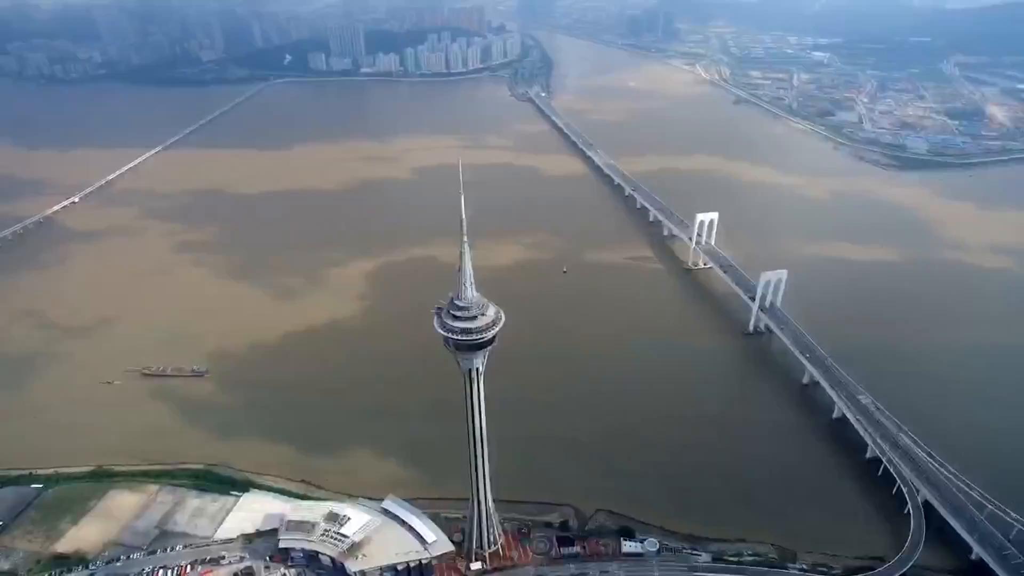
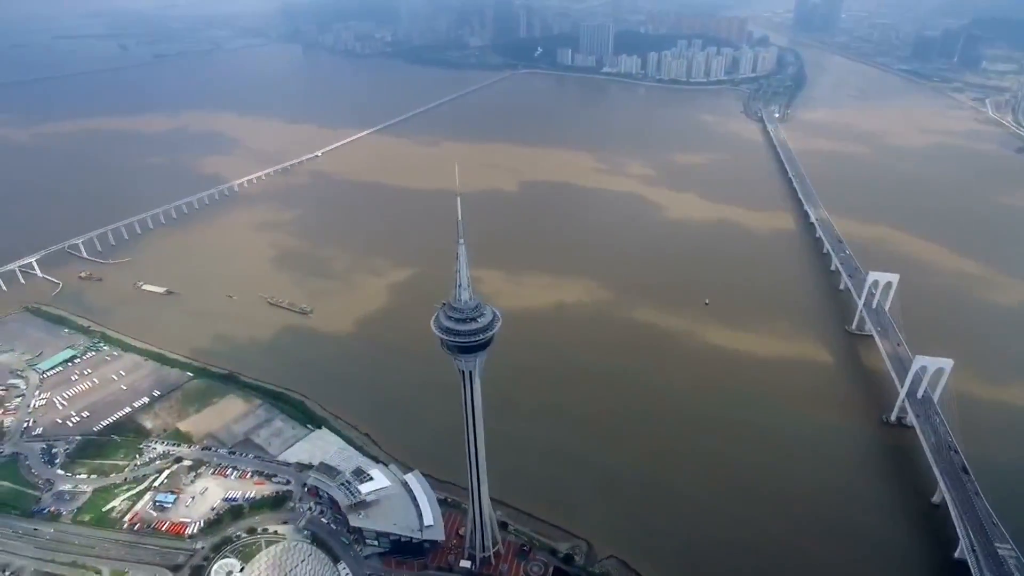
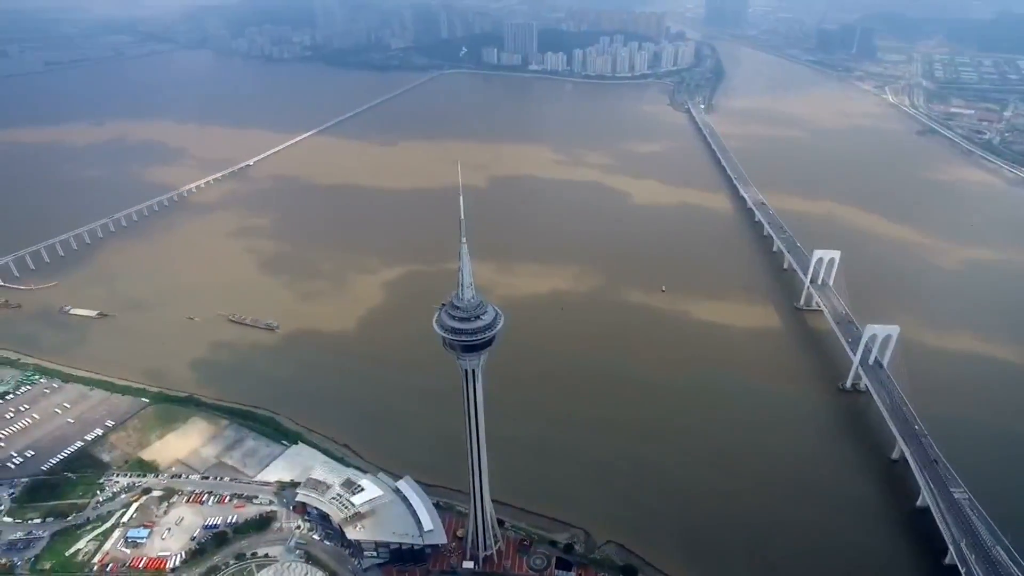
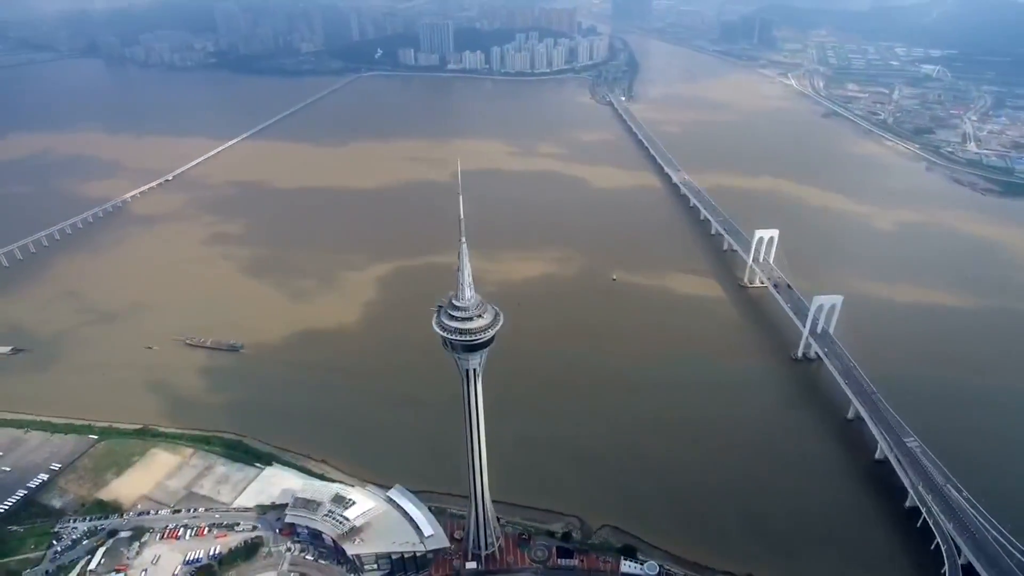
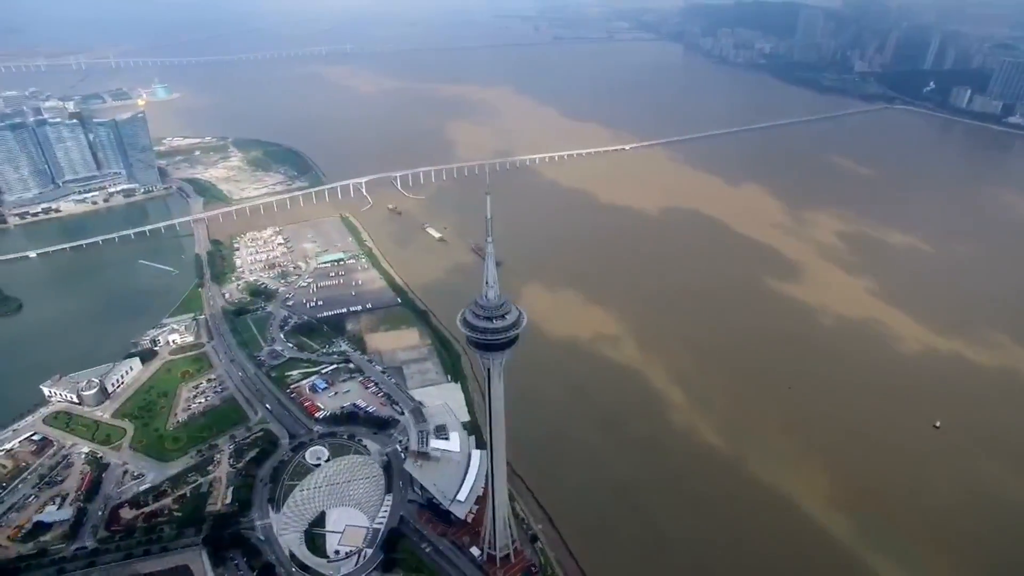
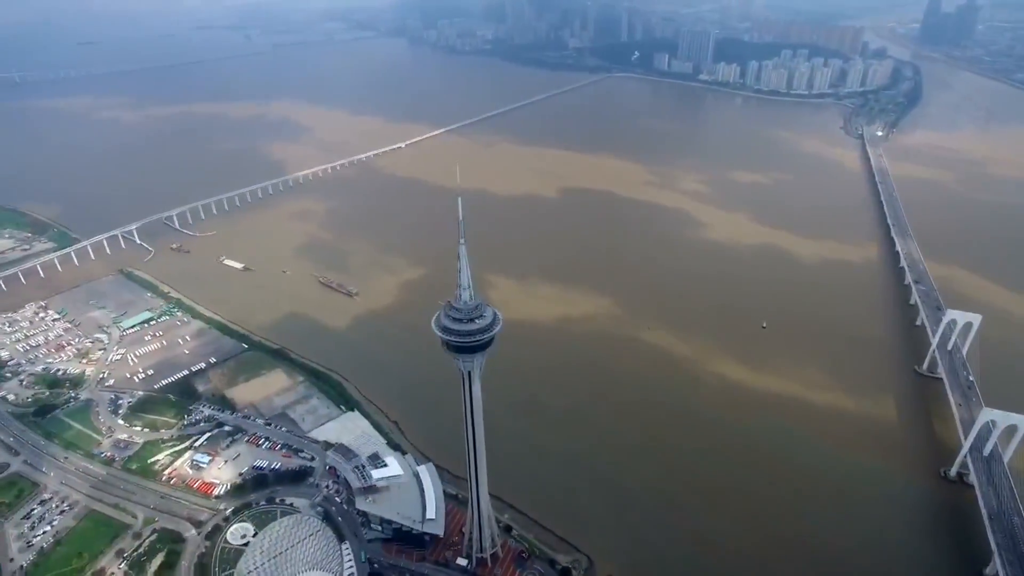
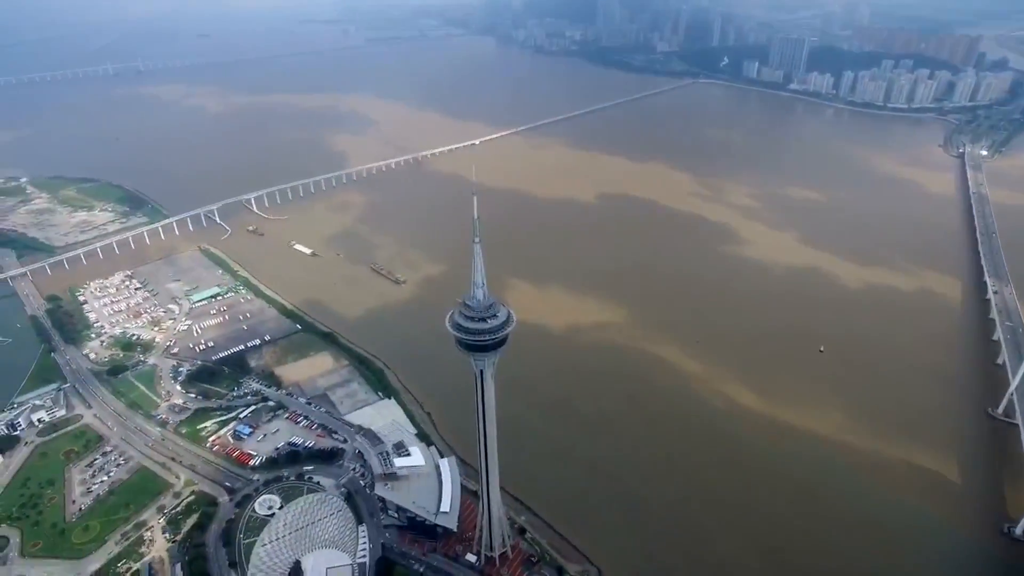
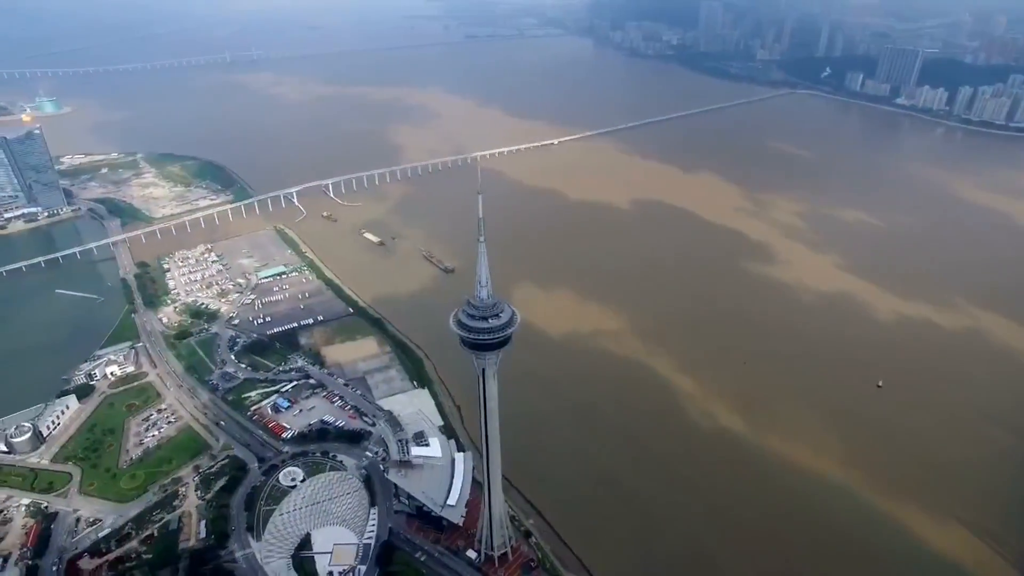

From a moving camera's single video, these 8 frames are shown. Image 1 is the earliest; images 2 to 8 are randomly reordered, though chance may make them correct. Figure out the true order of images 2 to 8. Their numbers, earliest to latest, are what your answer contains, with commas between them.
4, 3, 2, 6, 7, 8, 5
